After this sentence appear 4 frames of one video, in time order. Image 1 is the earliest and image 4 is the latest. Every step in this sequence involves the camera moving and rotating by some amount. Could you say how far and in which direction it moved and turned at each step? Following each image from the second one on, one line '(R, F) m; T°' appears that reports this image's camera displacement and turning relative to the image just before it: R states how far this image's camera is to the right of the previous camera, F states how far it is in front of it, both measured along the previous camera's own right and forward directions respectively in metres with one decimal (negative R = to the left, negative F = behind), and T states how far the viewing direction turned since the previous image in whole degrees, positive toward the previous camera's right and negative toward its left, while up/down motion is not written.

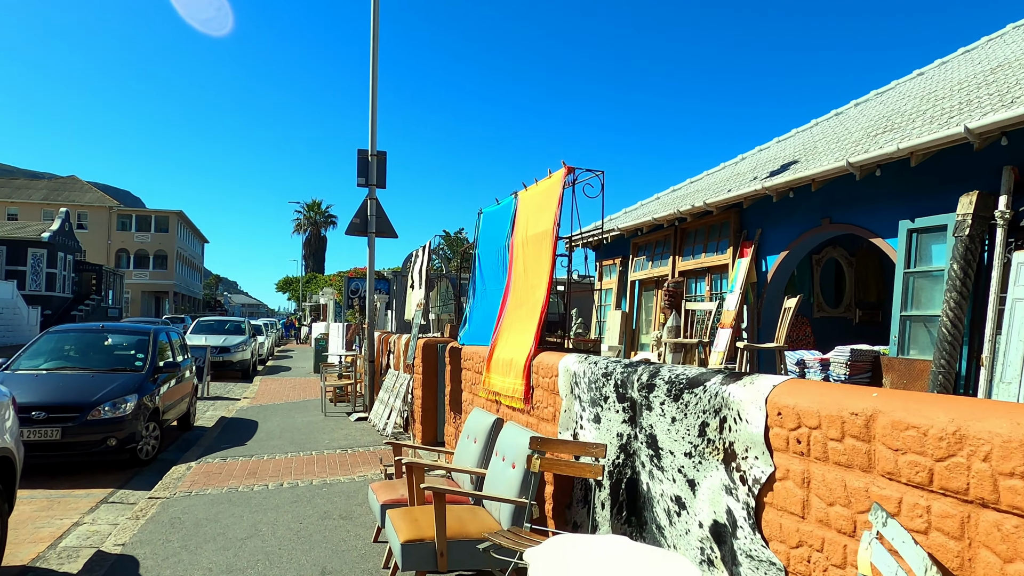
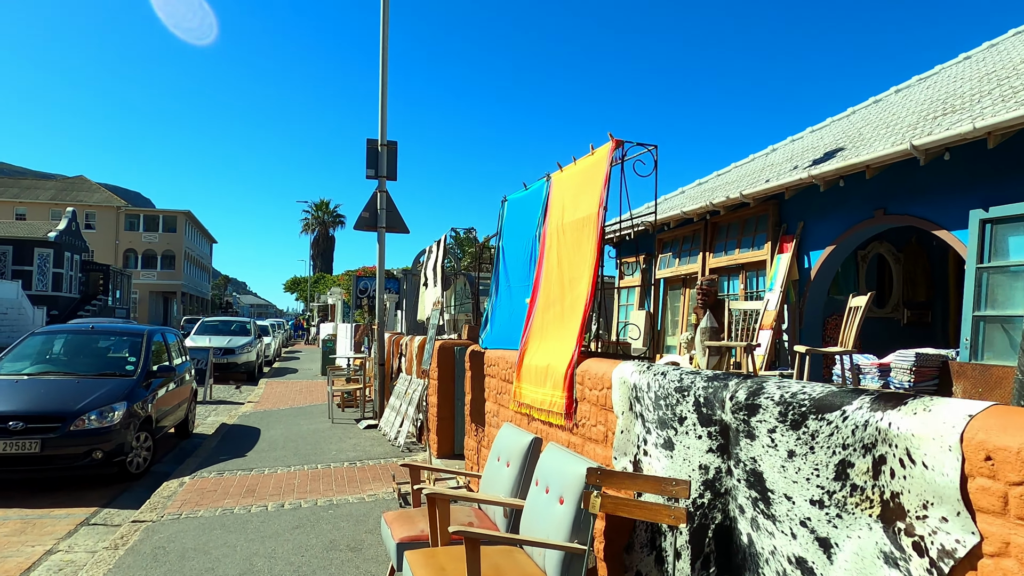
(-0.1, +0.6) m; -1°
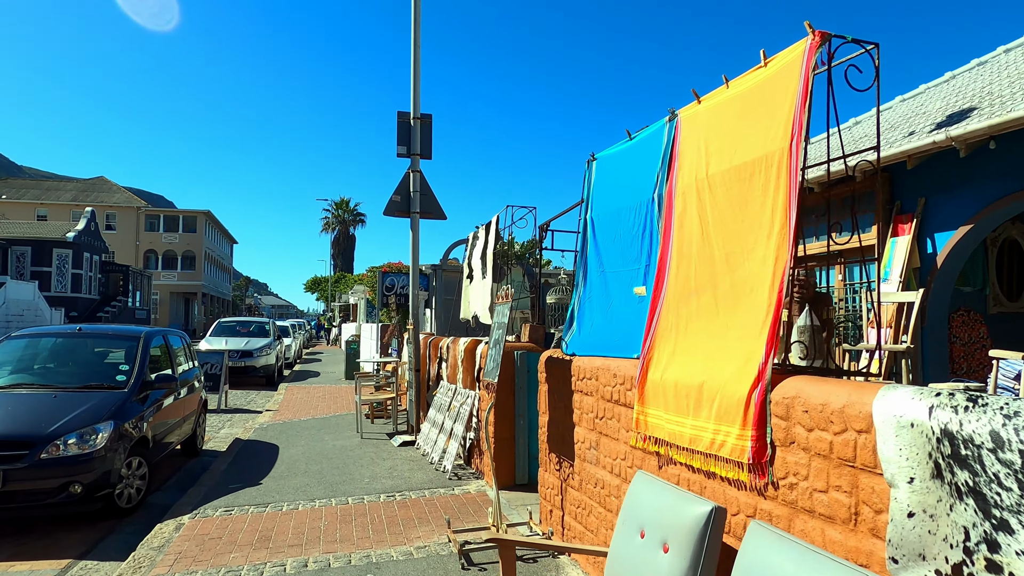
(-0.4, +1.2) m; -2°
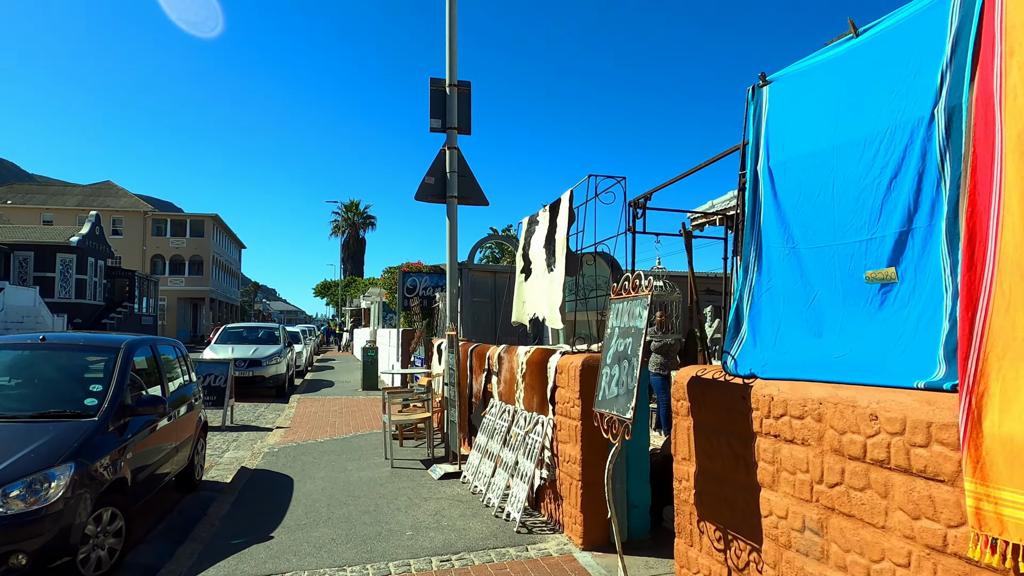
(-0.5, +1.2) m; -1°
